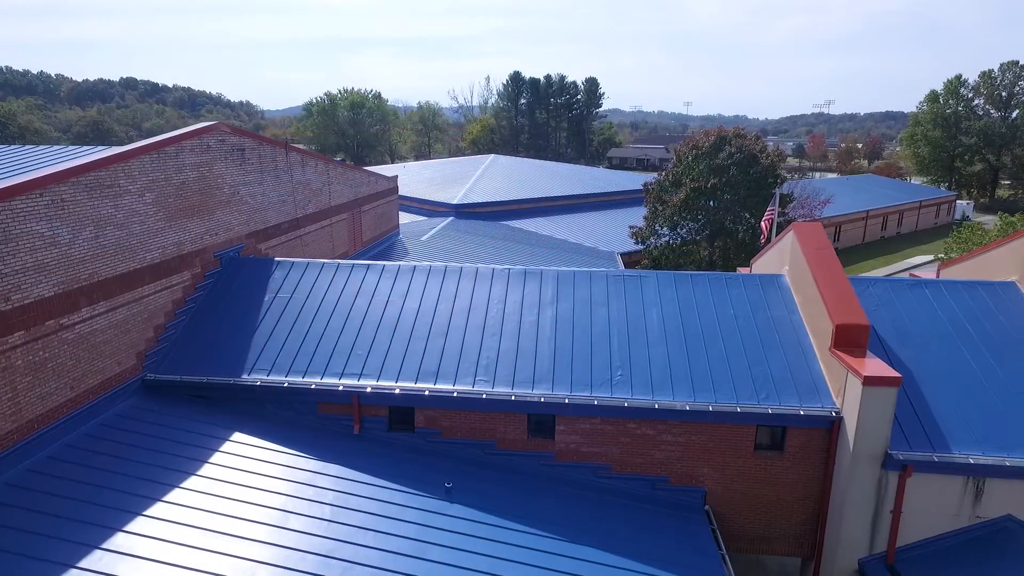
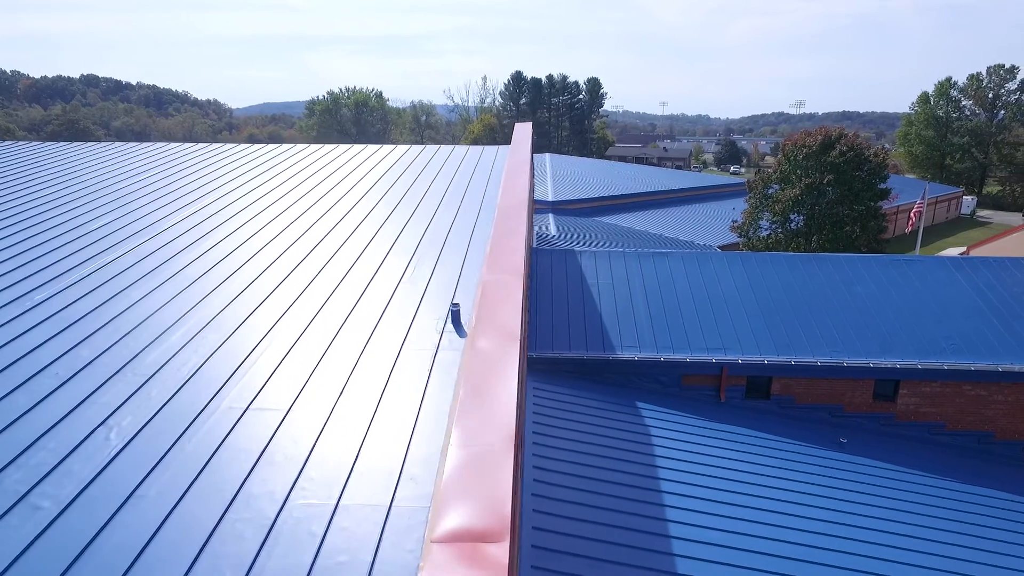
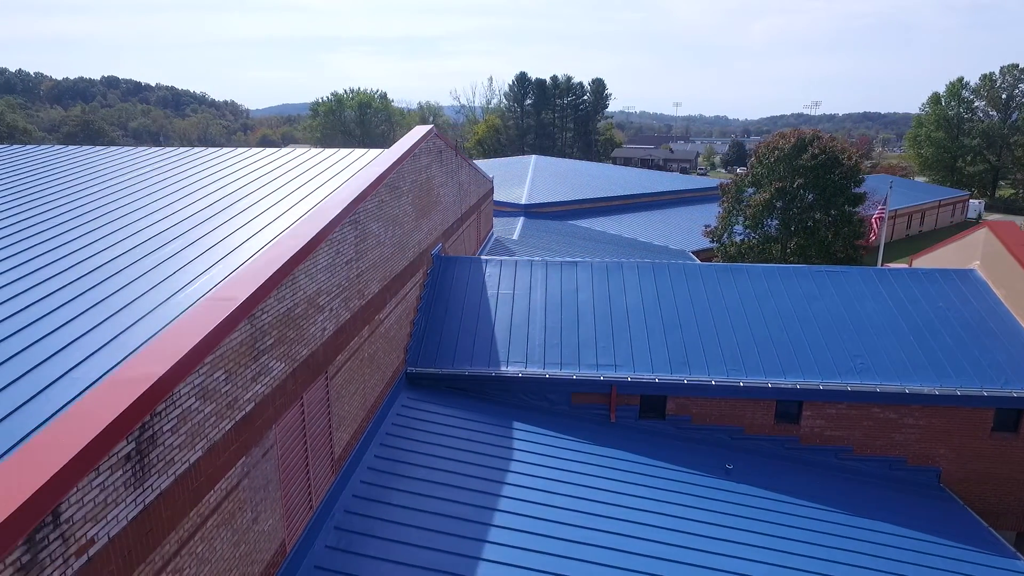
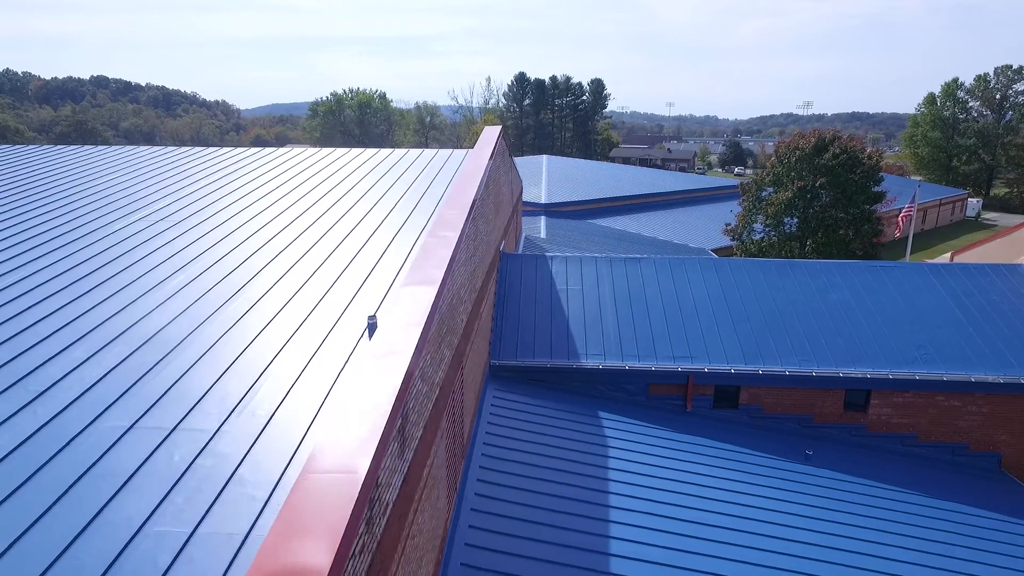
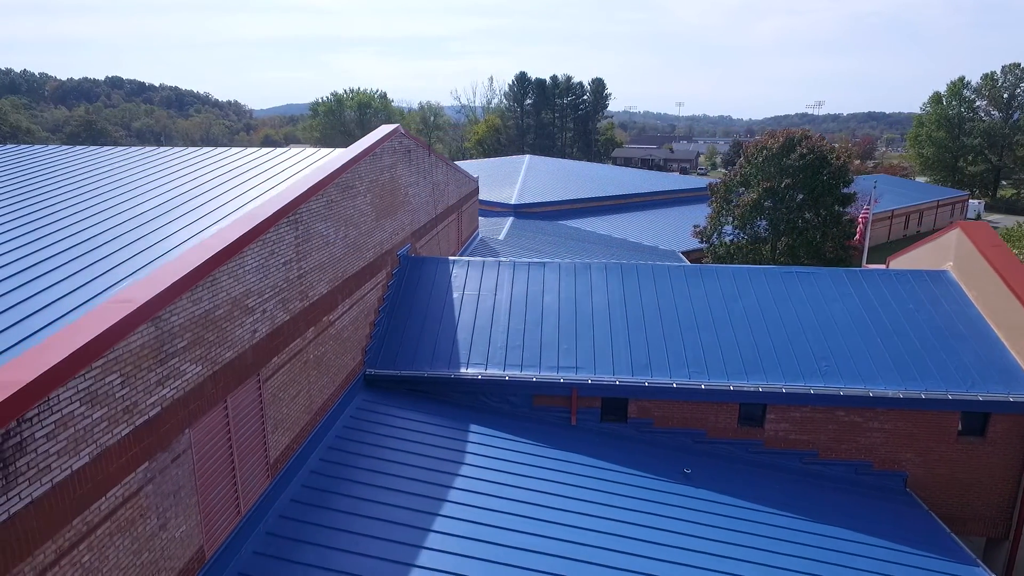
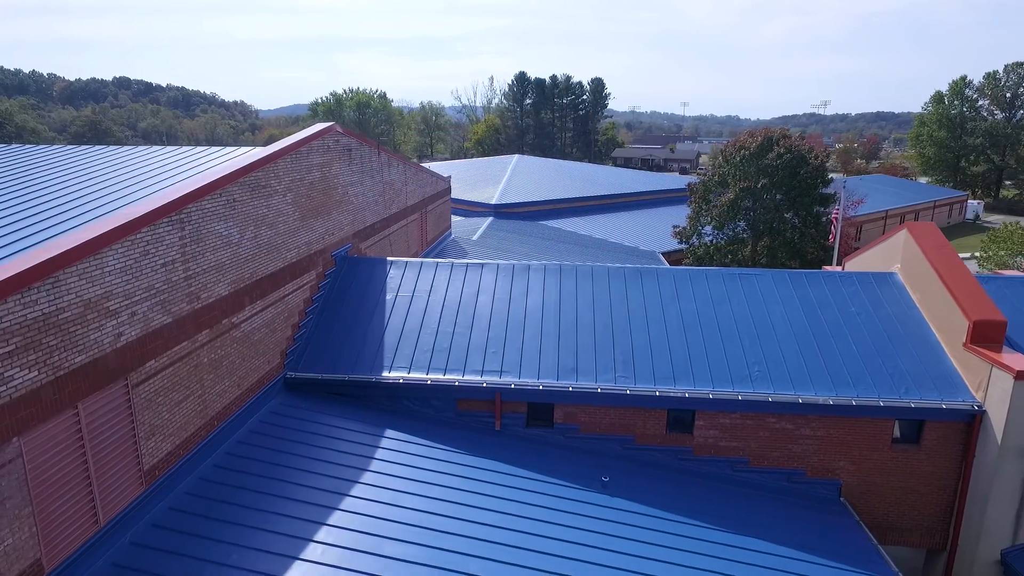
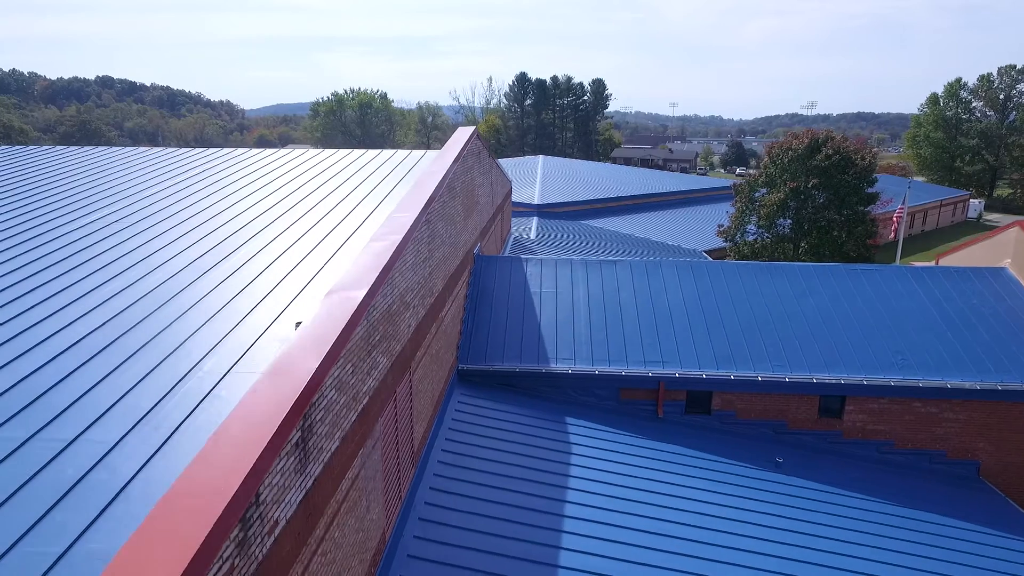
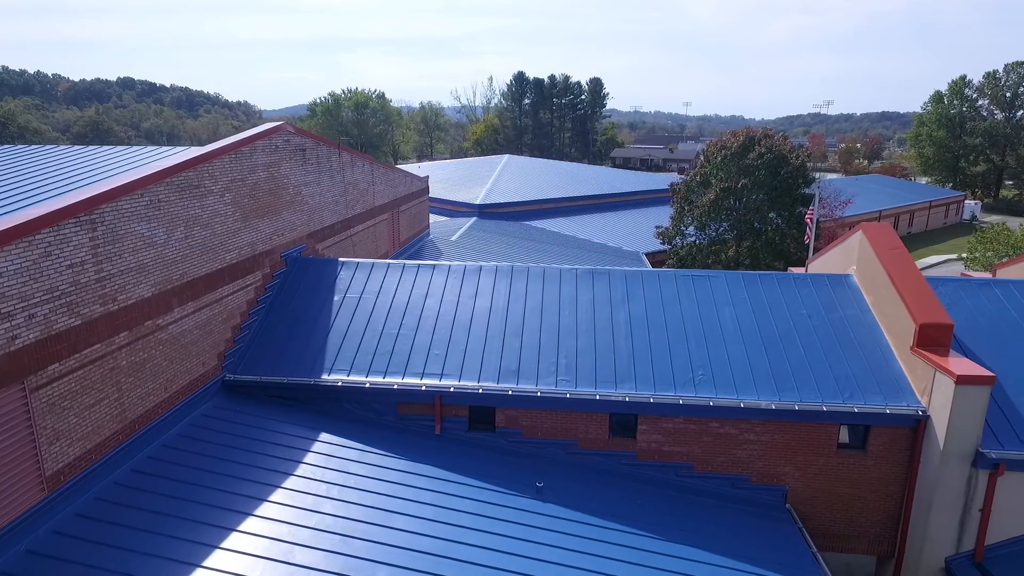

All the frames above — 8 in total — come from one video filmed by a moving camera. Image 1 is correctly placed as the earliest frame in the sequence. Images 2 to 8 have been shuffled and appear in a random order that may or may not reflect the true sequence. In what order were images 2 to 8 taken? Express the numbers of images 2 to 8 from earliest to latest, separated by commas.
8, 6, 5, 3, 7, 4, 2
